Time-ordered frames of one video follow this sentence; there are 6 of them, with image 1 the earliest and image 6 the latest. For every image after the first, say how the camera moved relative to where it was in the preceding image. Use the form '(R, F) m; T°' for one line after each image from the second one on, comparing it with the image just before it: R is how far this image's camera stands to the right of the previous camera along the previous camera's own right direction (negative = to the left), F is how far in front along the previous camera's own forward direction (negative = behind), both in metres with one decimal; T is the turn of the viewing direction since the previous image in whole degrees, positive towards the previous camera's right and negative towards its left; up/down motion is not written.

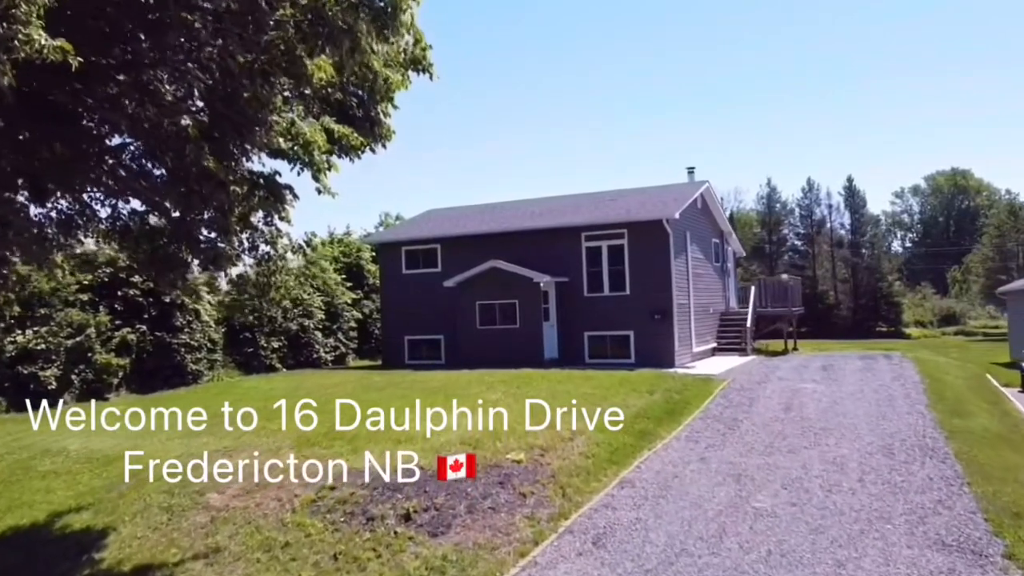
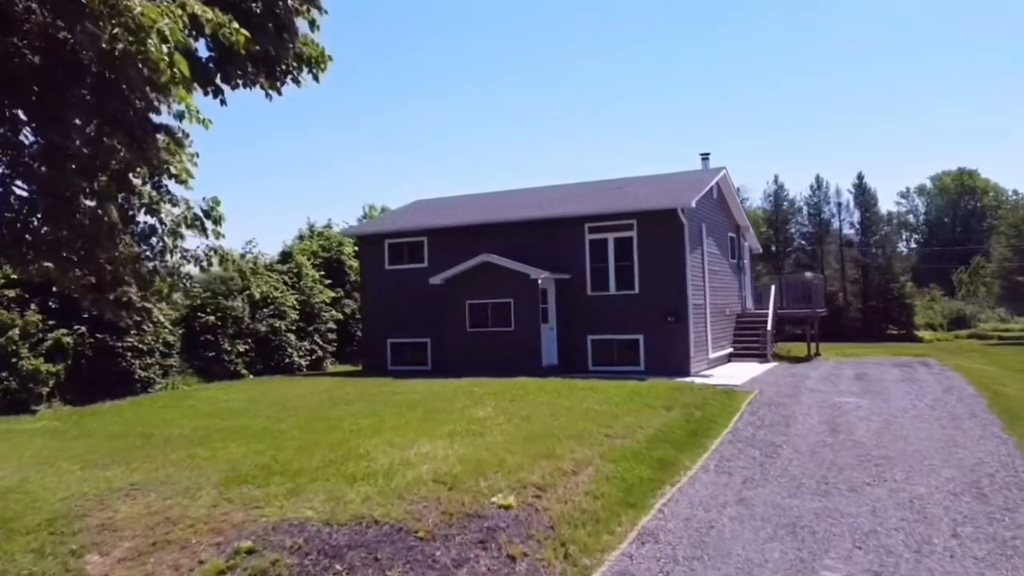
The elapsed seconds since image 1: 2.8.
(+0.1, +2.3) m; 0°
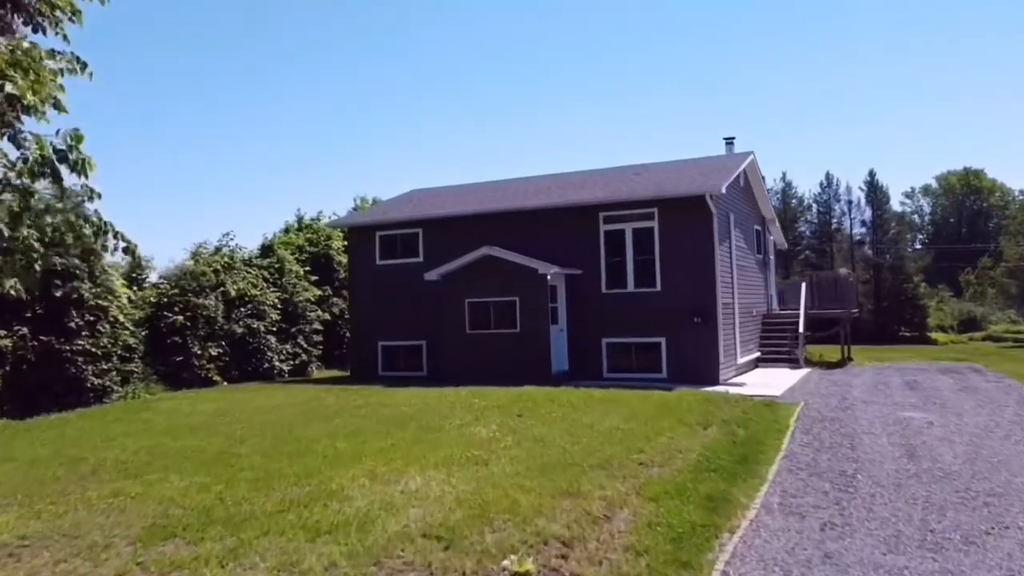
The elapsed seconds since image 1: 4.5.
(-0.1, +2.1) m; 0°
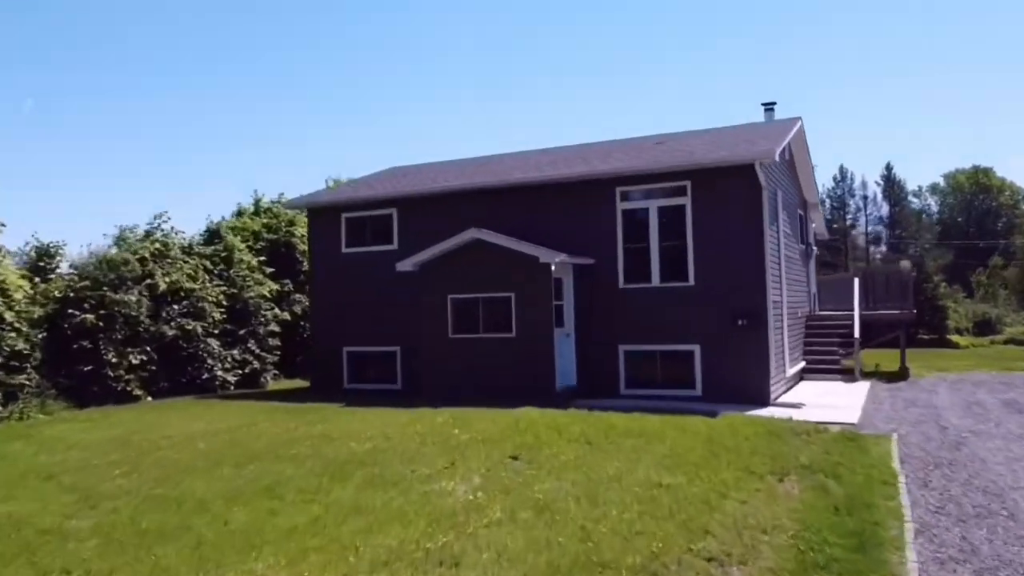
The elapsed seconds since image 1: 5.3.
(+0.1, +3.4) m; 0°
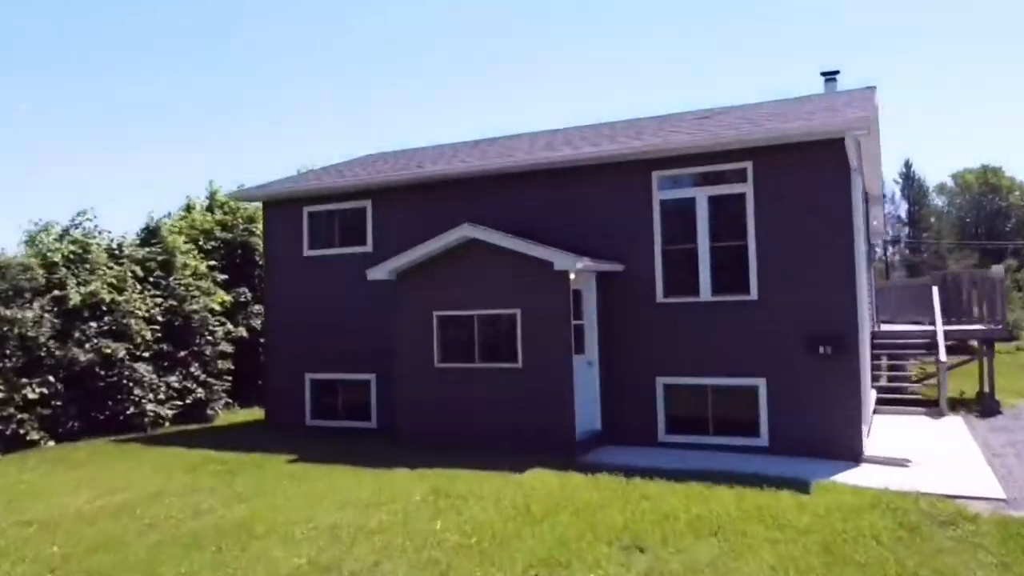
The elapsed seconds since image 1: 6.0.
(-0.1, +3.1) m; 0°
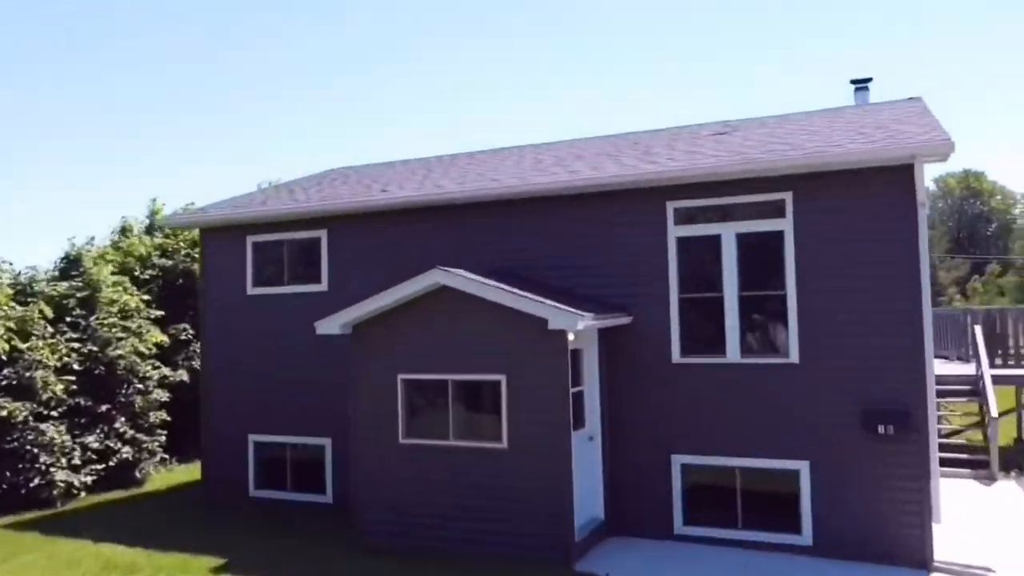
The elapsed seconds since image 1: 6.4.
(0.0, +1.9) m; +1°
